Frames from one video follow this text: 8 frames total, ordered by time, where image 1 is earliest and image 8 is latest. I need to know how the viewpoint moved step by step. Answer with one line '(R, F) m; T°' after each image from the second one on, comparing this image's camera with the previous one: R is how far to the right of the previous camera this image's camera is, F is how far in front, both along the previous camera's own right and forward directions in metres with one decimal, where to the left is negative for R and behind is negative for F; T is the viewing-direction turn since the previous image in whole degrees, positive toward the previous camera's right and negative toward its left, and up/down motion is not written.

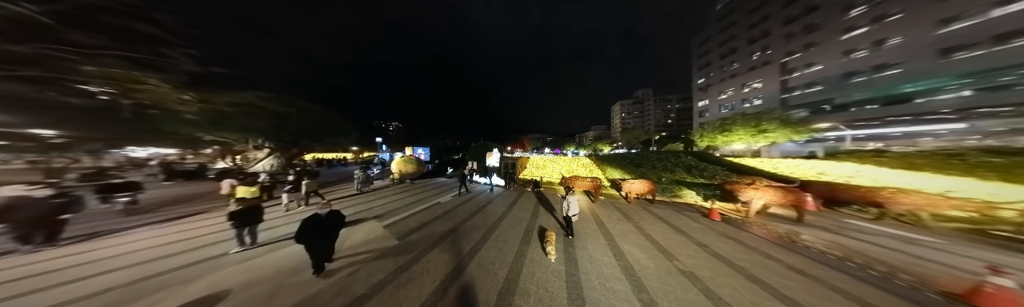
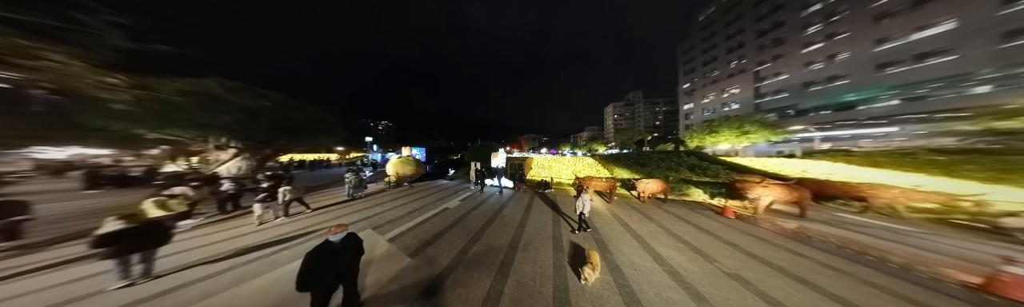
(-0.8, +0.3) m; +4°
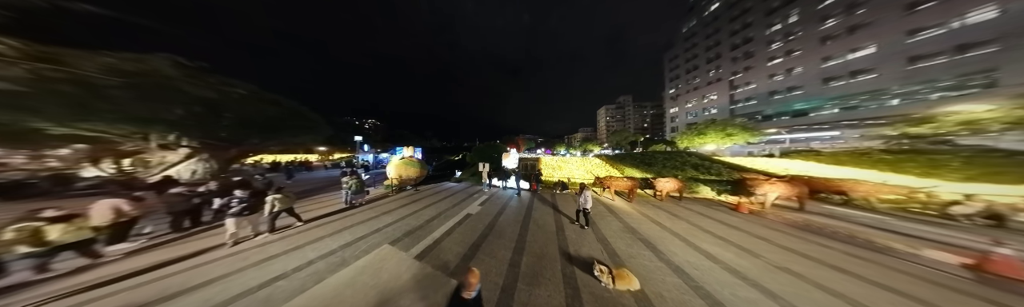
(-1.2, +0.3) m; +5°
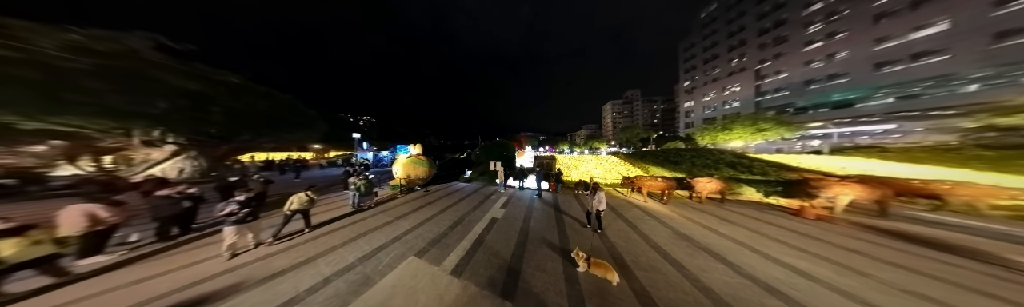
(-0.7, +0.6) m; -1°
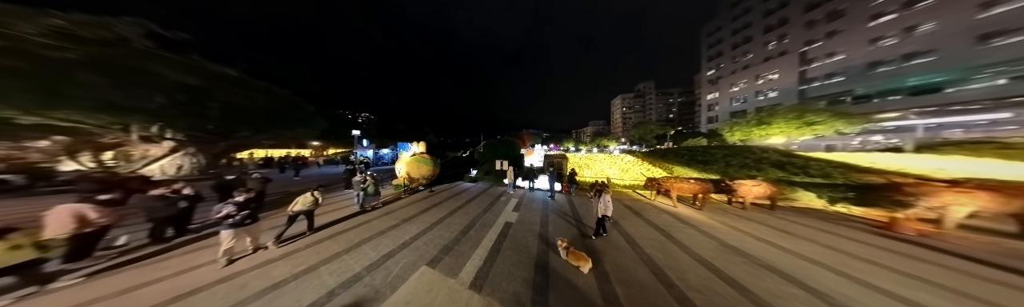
(-0.1, +0.5) m; -2°
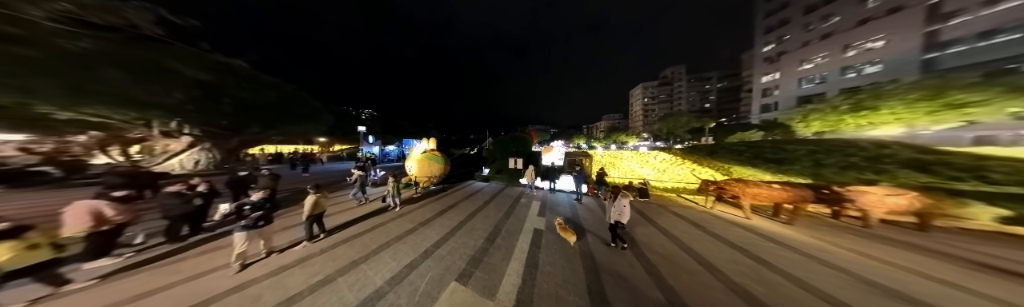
(-0.3, +0.8) m; -5°
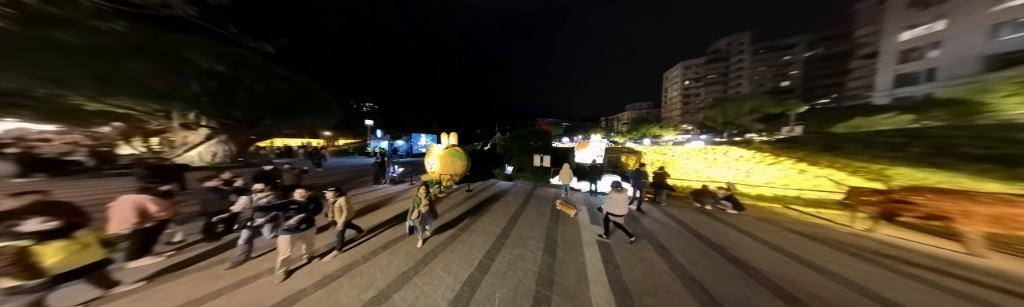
(-1.0, +1.0) m; -7°
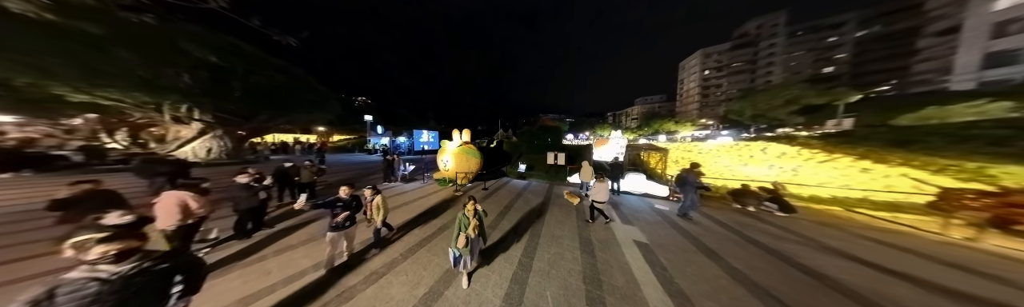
(-0.6, +0.2) m; -3°
